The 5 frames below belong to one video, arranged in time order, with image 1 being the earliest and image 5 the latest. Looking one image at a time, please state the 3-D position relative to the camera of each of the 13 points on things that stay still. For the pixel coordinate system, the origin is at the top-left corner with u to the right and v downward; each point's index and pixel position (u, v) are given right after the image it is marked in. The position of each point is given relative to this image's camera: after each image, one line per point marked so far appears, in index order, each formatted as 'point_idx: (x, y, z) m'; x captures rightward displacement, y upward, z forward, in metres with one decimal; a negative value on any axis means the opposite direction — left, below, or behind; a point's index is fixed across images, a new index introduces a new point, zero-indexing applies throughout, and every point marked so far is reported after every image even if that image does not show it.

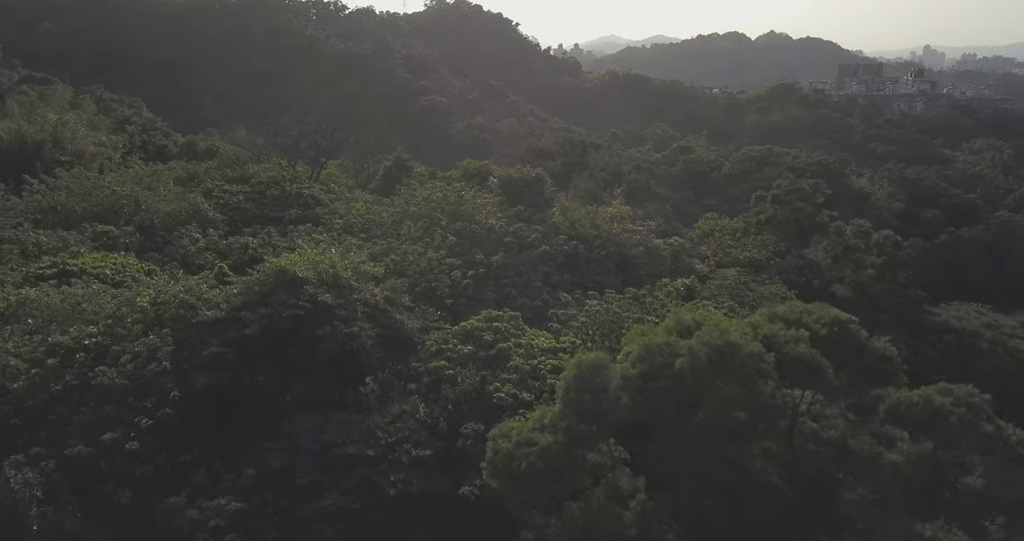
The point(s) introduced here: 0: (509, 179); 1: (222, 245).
0: (-0.1, +1.6, +13.9) m
1: (-4.7, +0.4, +12.3) m
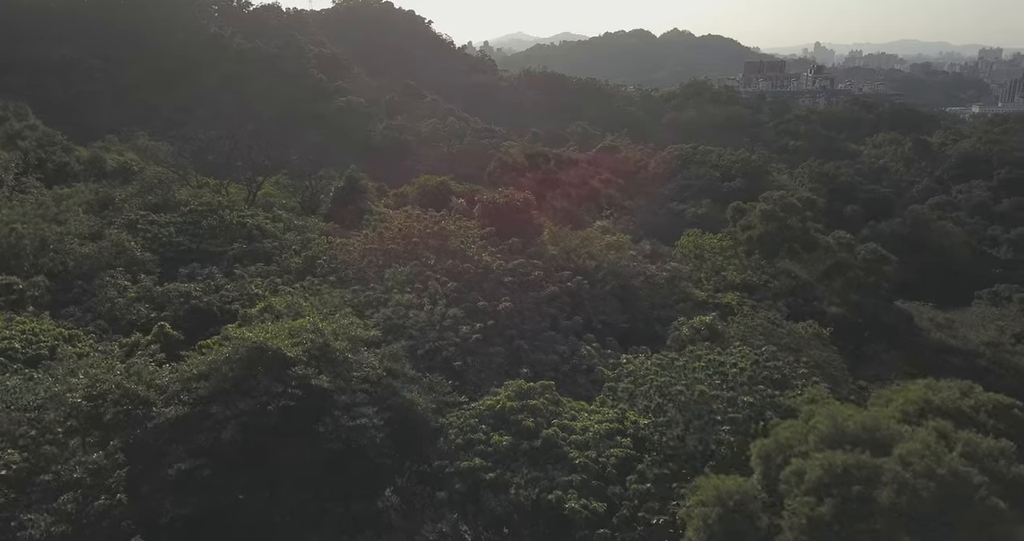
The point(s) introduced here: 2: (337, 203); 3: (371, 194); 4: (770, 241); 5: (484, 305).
0: (-0.4, +1.1, +12.3) m
1: (-4.8, -0.3, +10.2) m
2: (-3.4, +1.2, +14.9) m
3: (-2.9, +1.4, +15.7) m
4: (+5.5, +0.5, +15.2) m
5: (-0.3, -0.4, +9.1) m
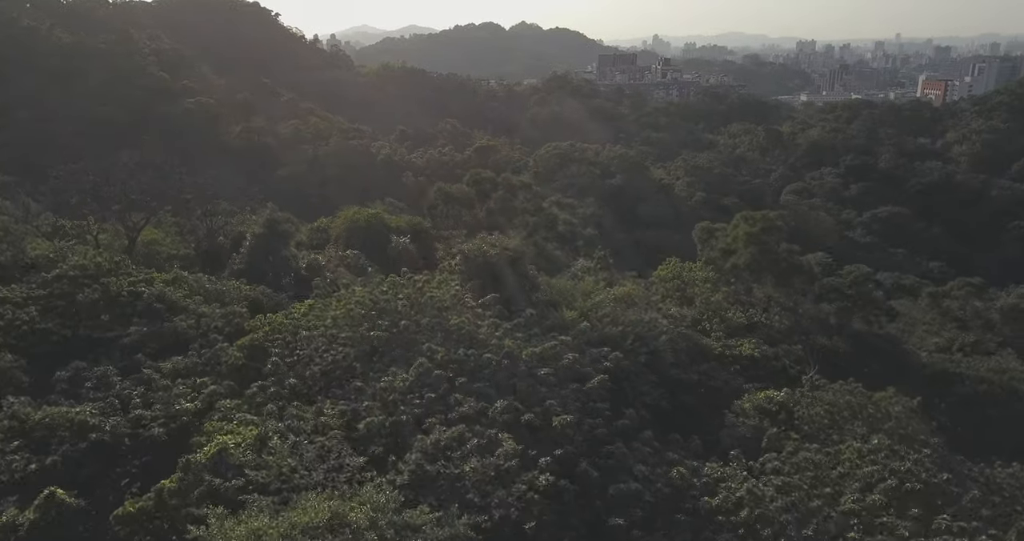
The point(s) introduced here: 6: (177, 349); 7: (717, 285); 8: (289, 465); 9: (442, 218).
0: (-0.6, +0.2, +9.9) m
1: (-4.4, -1.5, +7.0) m
2: (-4.0, +0.2, +11.8) m
3: (-3.6, +0.4, +12.8) m
4: (+4.7, 0.0, +13.8) m
5: (+0.2, -1.3, +6.7) m
6: (-4.0, -0.9, +9.0) m
7: (+3.7, -0.3, +13.4) m
8: (-1.8, -1.5, +5.9) m
9: (-1.3, +0.9, +14.1) m
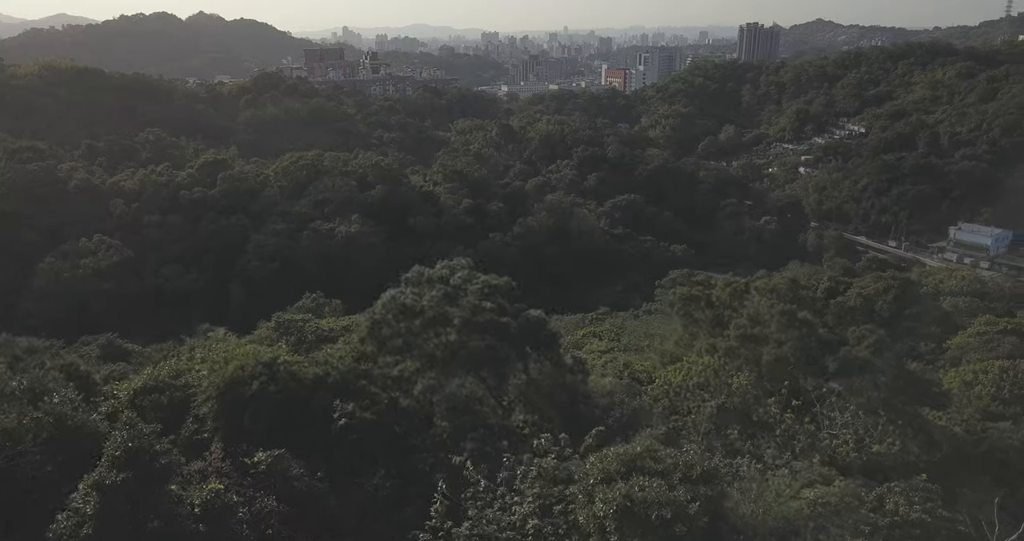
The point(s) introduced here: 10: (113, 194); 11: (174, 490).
0: (+0.7, -1.6, +5.2) m
1: (-1.6, -3.7, +1.3) m
2: (-3.2, -2.0, +5.8) m
3: (-3.2, -1.8, +6.8) m
4: (+4.2, -1.3, +10.8) m
5: (+2.8, -3.0, +2.6) m
6: (-2.0, -3.1, +3.2) m
7: (+3.4, -1.6, +10.1) m
8: (+1.3, -3.4, +1.1) m
9: (-1.5, -1.0, +9.0) m
10: (-7.8, +1.4, +16.3) m
11: (-2.9, -1.9, +6.3) m
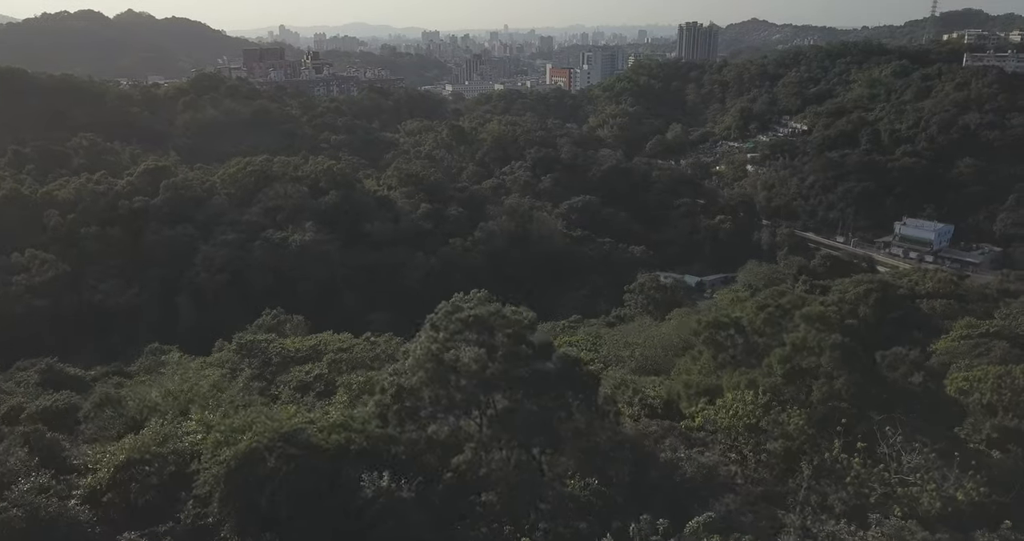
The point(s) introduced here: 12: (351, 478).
0: (+1.5, -2.1, +4.2) m
1: (-0.5, -4.2, +0.1) m
2: (-2.4, -2.6, +4.5) m
3: (-2.5, -2.3, +5.5) m
4: (+4.6, -1.6, +10.0) m
5: (+3.8, -3.3, +1.7) m
6: (-1.0, -3.6, +2.0) m
7: (+3.9, -2.0, +9.3) m
8: (+2.4, -3.8, +0.2) m
9: (-1.0, -1.5, +7.8) m
10: (-7.8, +0.8, +14.6) m
11: (-2.2, -2.4, +5.0) m
12: (-1.5, -1.9, +6.8) m
